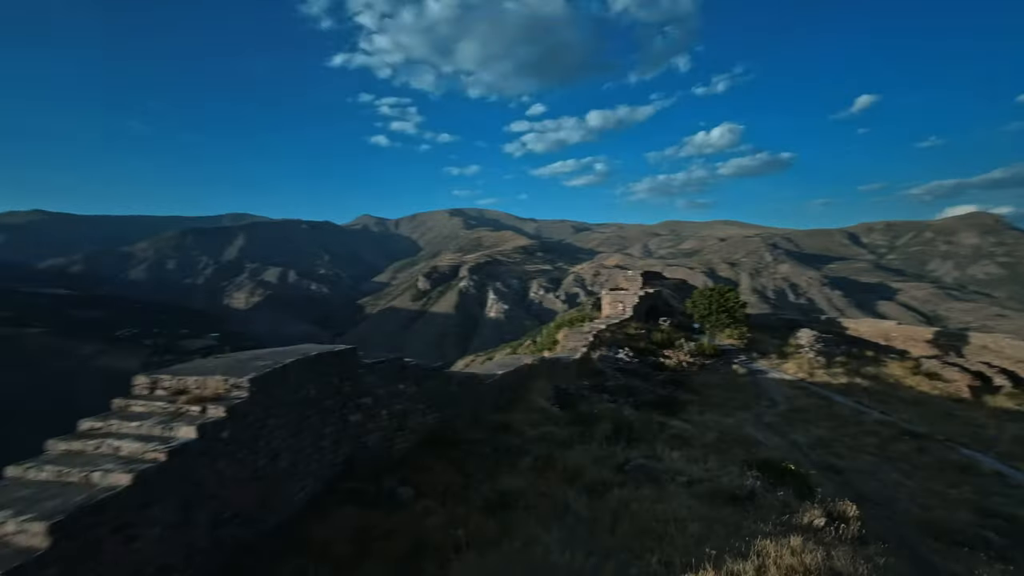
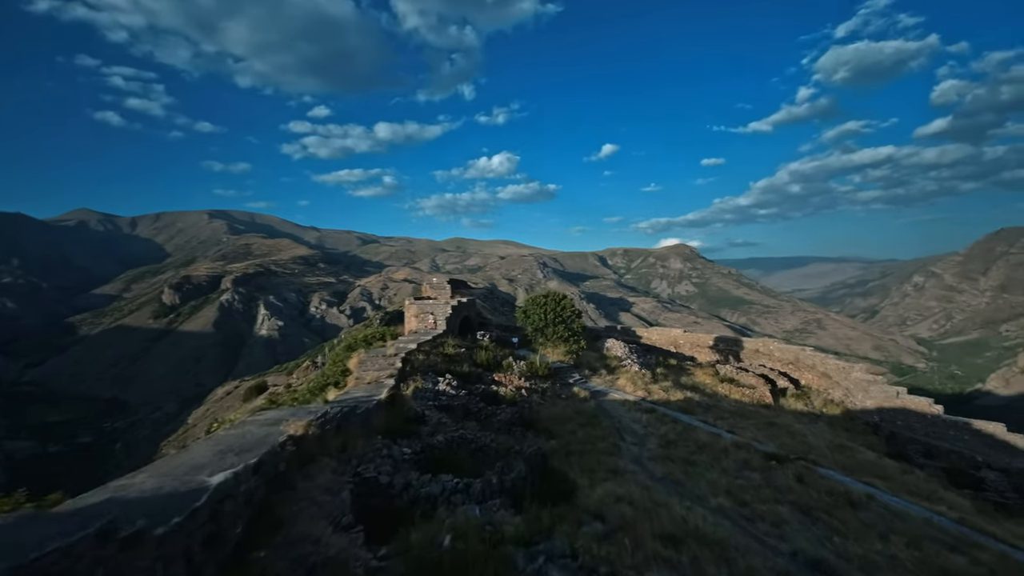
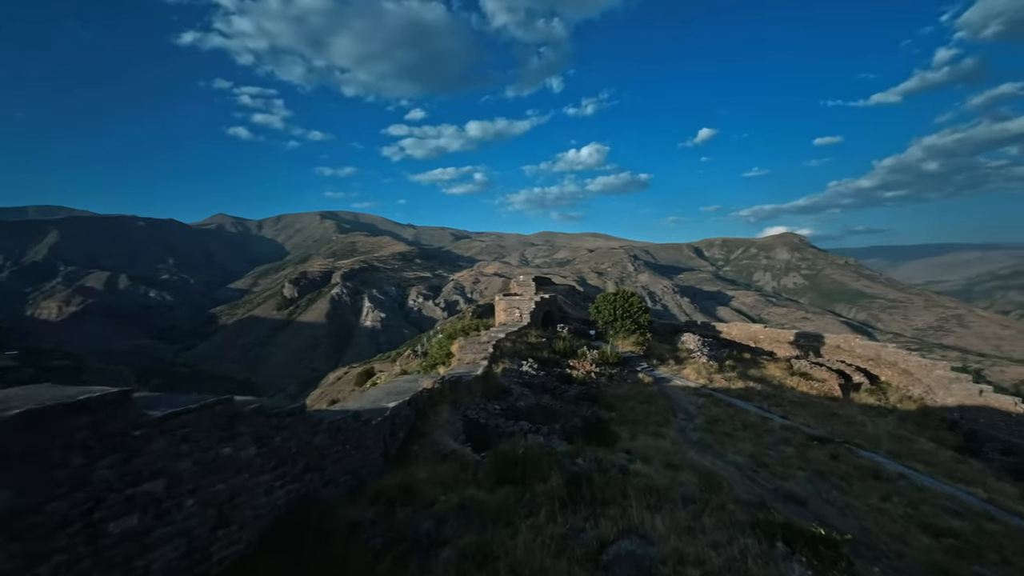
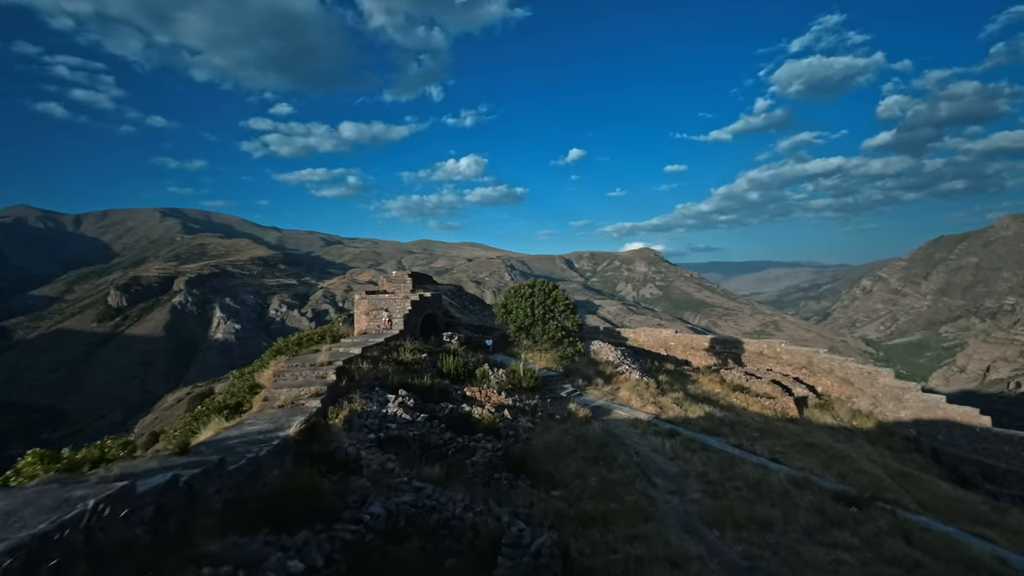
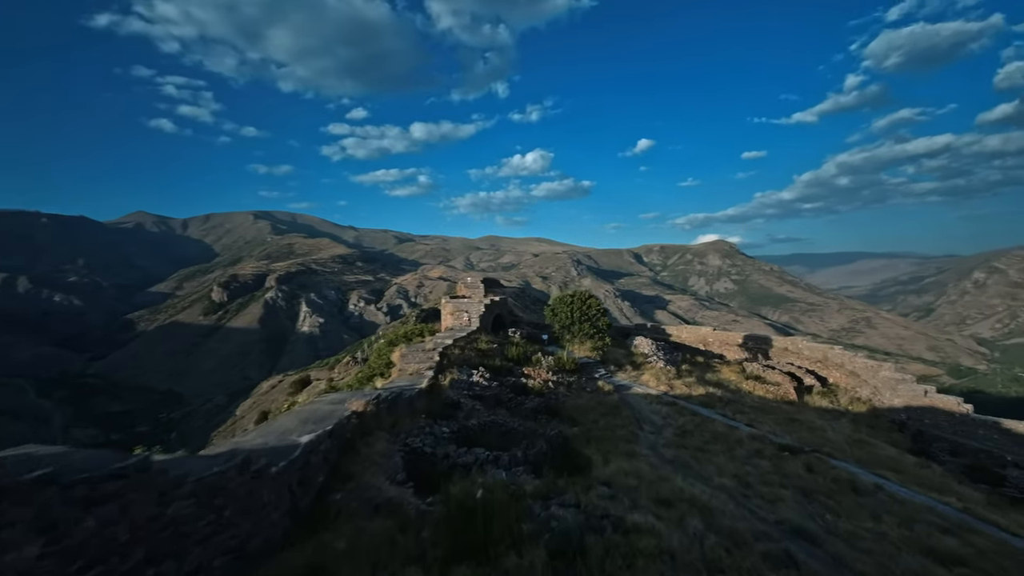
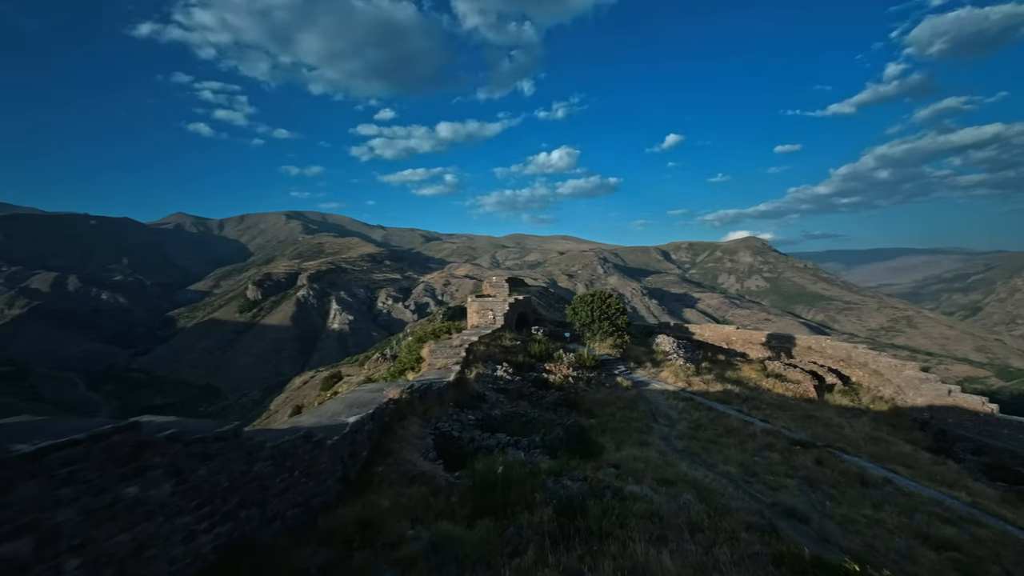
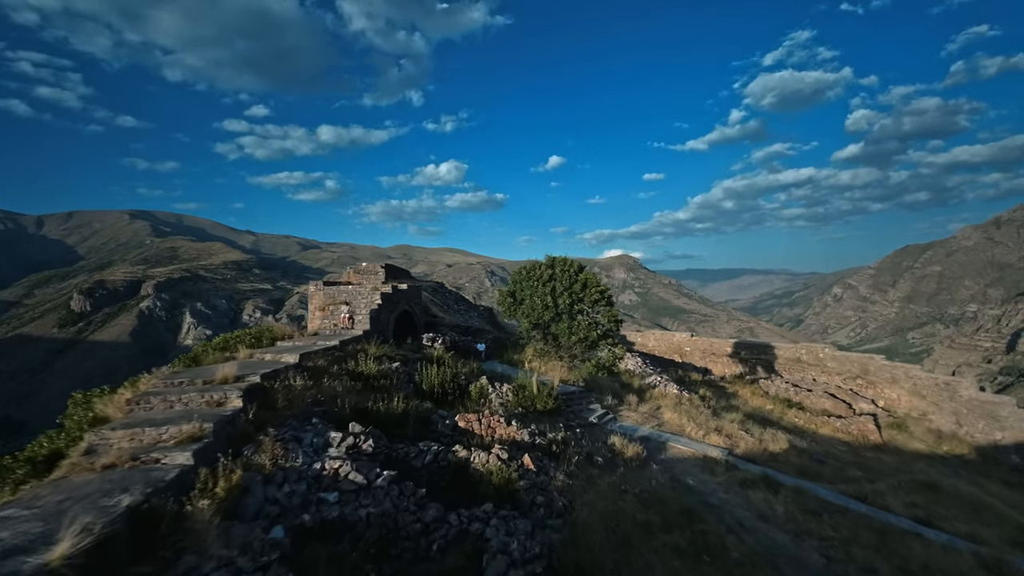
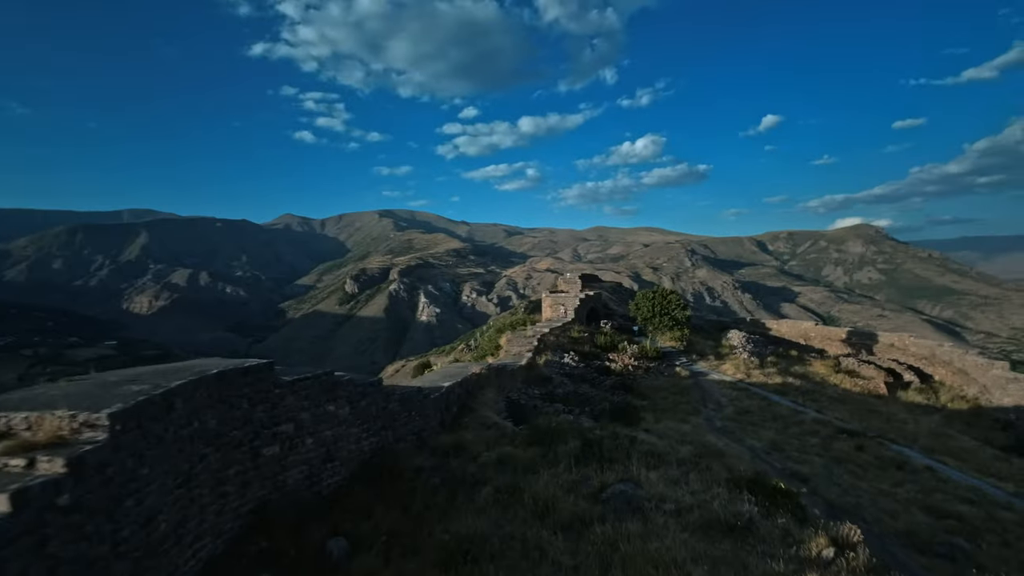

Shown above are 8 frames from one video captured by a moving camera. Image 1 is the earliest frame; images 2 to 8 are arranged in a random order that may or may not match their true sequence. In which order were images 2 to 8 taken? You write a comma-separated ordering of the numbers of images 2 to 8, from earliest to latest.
8, 3, 6, 5, 2, 4, 7
